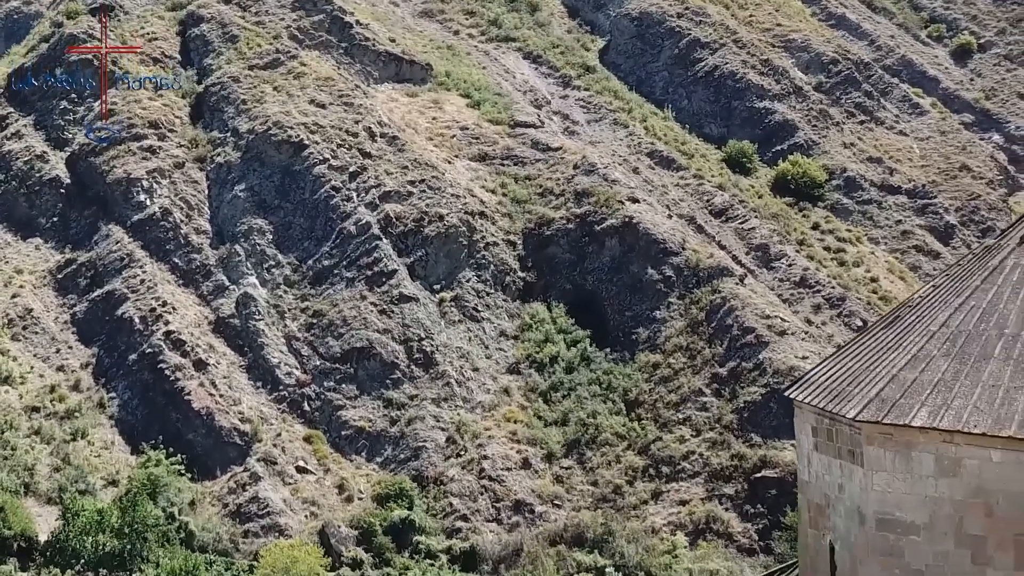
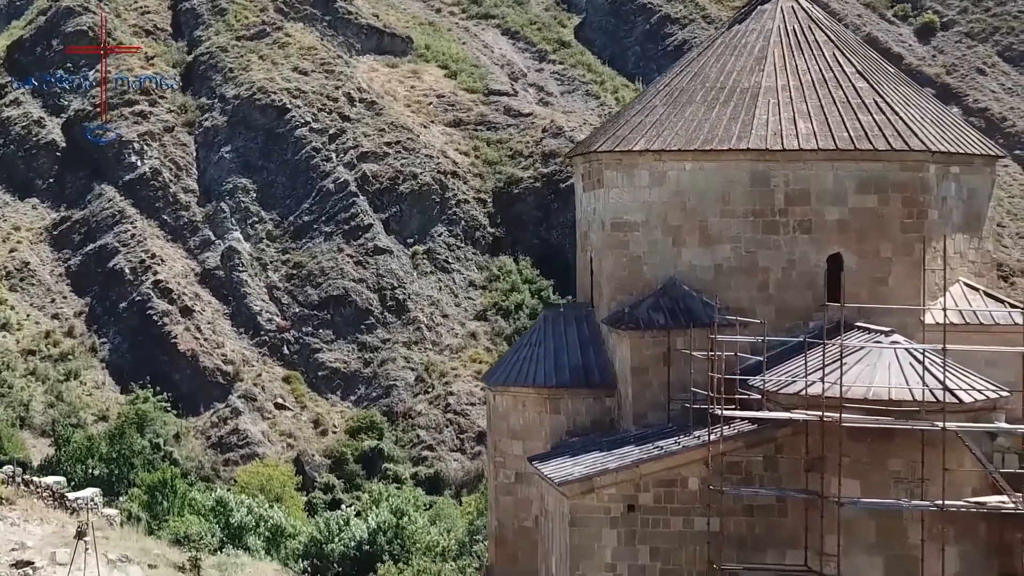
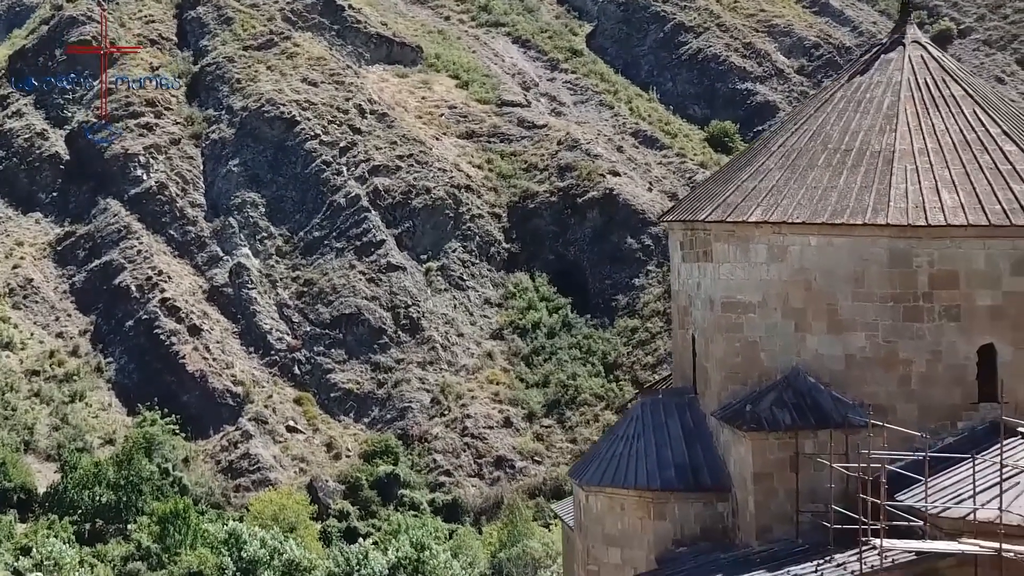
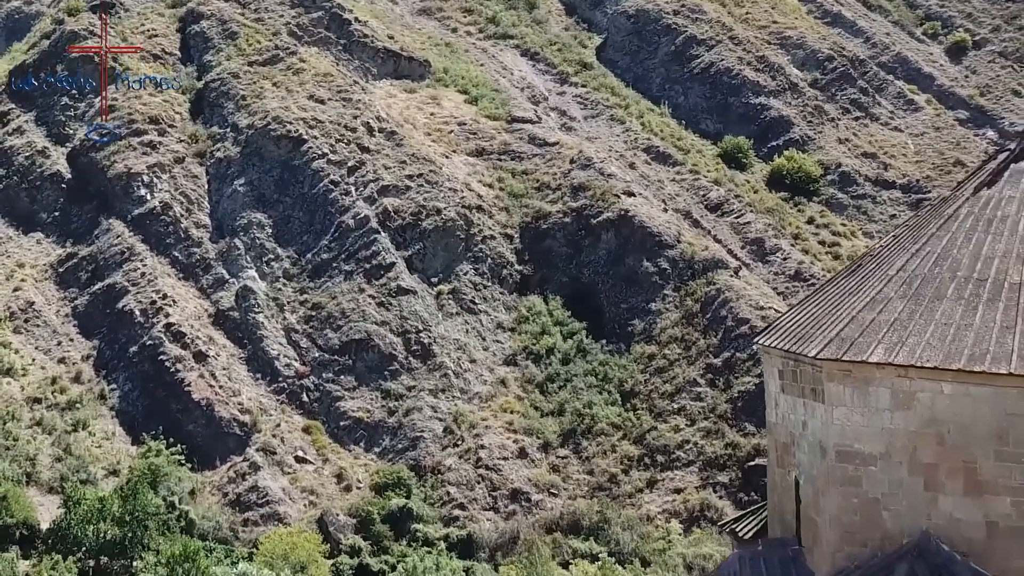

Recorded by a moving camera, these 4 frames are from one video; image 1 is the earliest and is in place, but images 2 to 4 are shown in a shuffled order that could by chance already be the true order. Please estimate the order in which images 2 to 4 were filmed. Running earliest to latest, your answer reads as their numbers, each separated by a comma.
4, 3, 2
